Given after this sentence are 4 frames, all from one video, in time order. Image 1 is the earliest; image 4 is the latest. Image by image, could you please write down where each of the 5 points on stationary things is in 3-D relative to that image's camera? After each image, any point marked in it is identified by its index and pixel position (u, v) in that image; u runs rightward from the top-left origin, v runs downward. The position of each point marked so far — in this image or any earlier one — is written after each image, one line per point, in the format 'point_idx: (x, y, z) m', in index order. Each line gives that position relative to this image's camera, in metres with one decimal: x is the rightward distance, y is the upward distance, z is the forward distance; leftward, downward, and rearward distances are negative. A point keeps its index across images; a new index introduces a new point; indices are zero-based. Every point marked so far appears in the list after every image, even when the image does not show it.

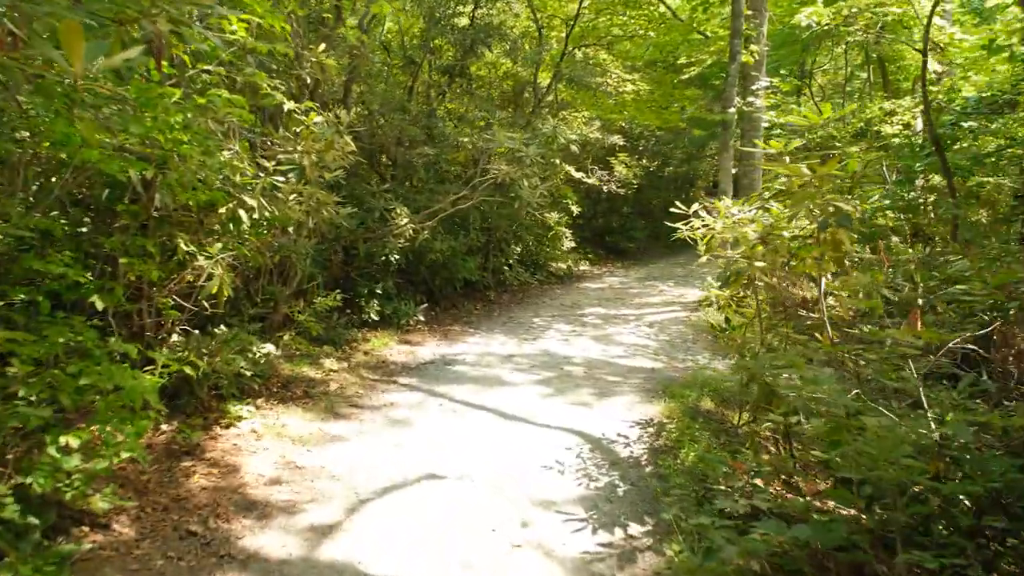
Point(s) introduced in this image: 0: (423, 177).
0: (-1.2, +1.5, +9.4) m
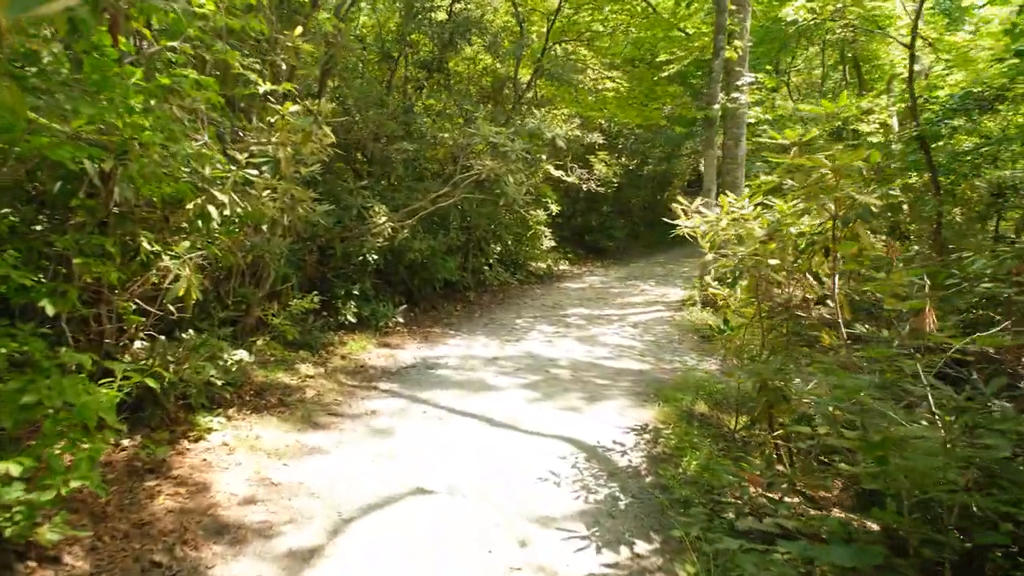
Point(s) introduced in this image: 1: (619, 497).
0: (-1.4, +1.5, +9.1) m
1: (+0.6, -1.1, +3.8) m
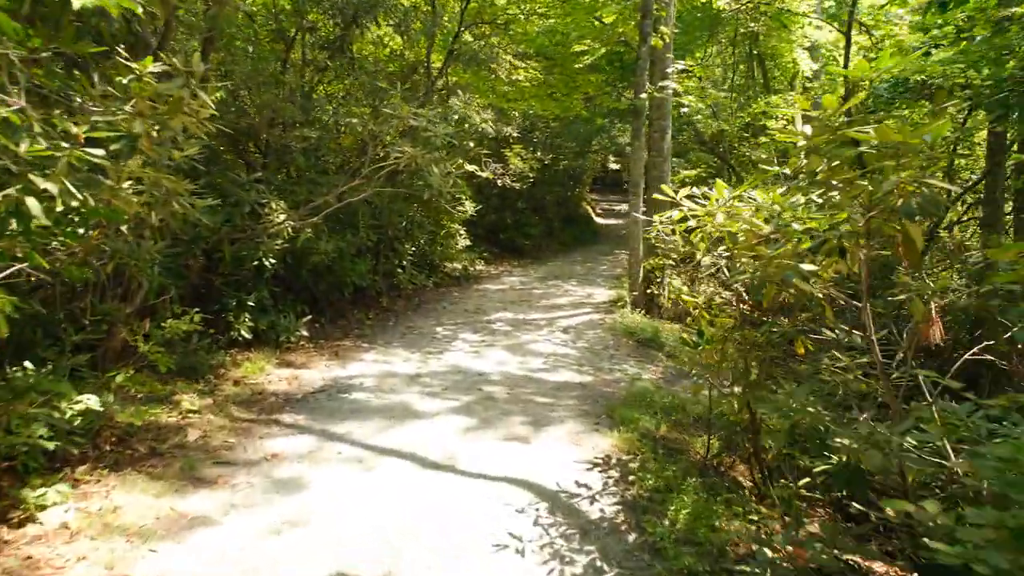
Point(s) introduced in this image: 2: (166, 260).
0: (-2.3, +1.4, +7.9) m
1: (+0.4, -1.2, +3.0) m
2: (-2.9, +0.2, +5.9) m
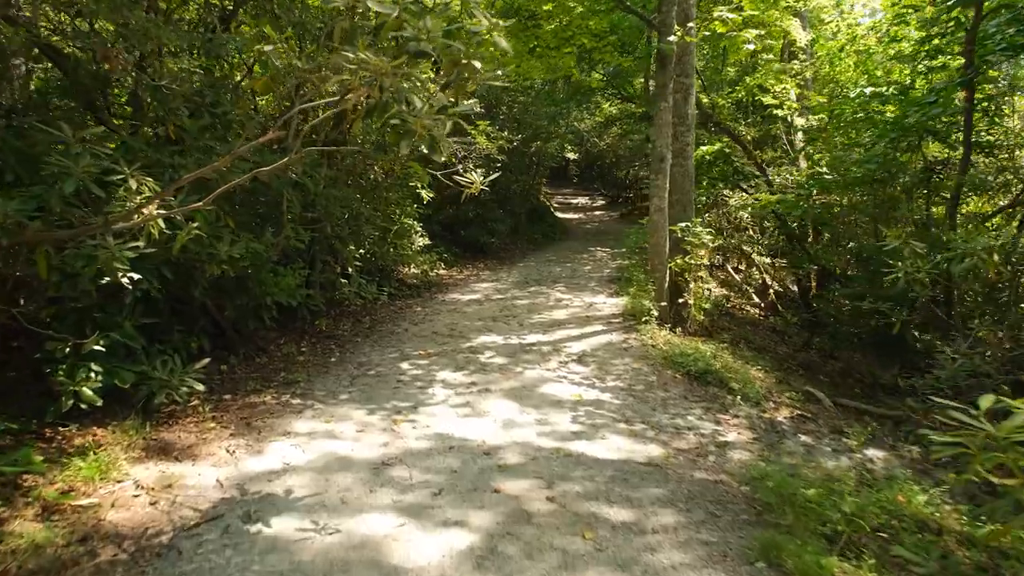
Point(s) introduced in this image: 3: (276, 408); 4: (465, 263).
0: (-2.3, +1.2, +5.1) m
1: (+0.9, -1.3, +0.4) m
2: (-2.6, 0.0, +3.0) m
3: (-1.7, -0.8, +4.9) m
4: (-0.9, +0.5, +13.0) m
